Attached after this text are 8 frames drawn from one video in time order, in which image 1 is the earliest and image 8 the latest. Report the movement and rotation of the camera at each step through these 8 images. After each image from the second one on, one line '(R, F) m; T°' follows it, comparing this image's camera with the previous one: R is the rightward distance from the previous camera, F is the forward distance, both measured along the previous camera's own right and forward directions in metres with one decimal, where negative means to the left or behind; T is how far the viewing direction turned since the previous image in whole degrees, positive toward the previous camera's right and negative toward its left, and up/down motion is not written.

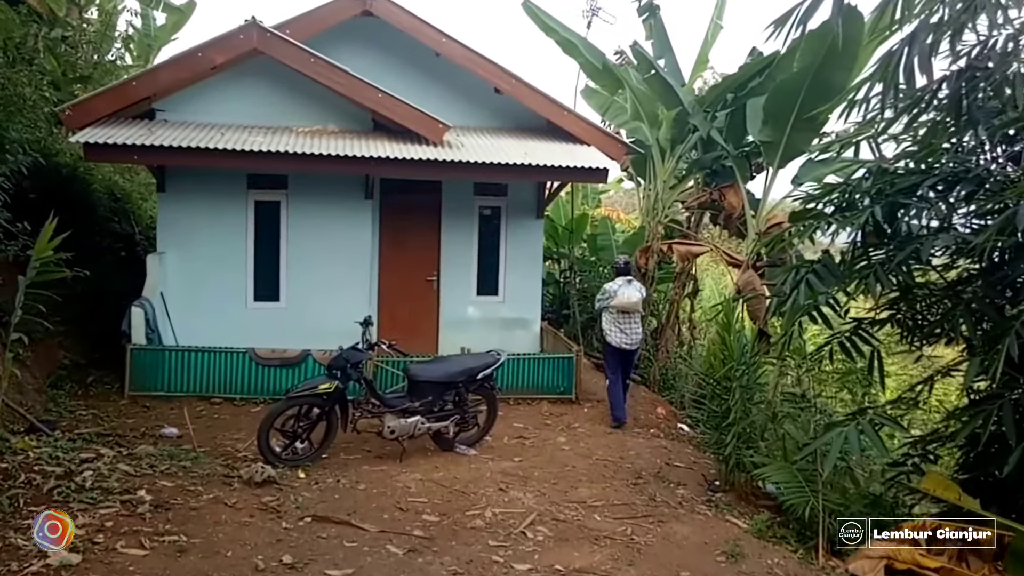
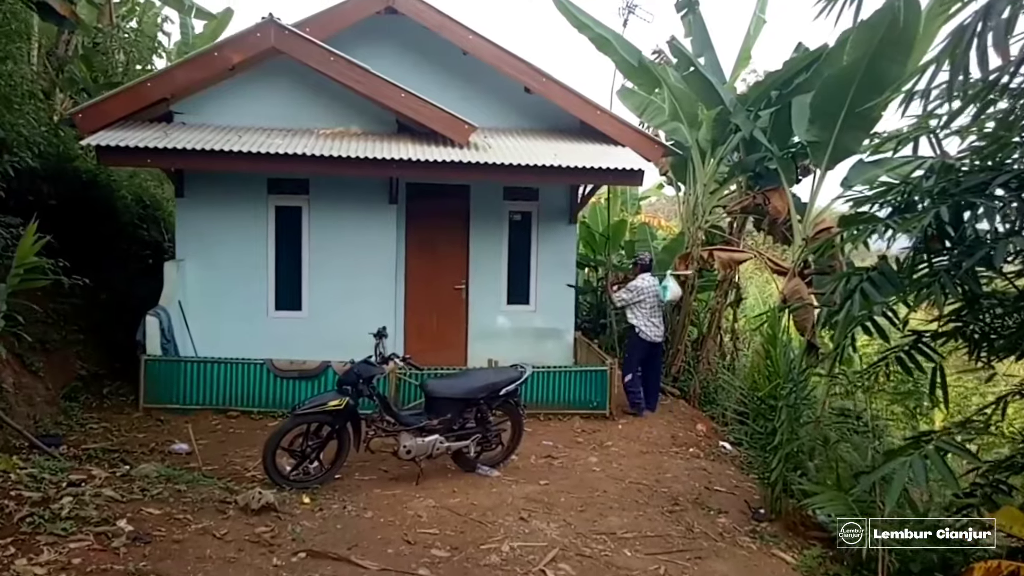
(+0.1, +0.4) m; -3°
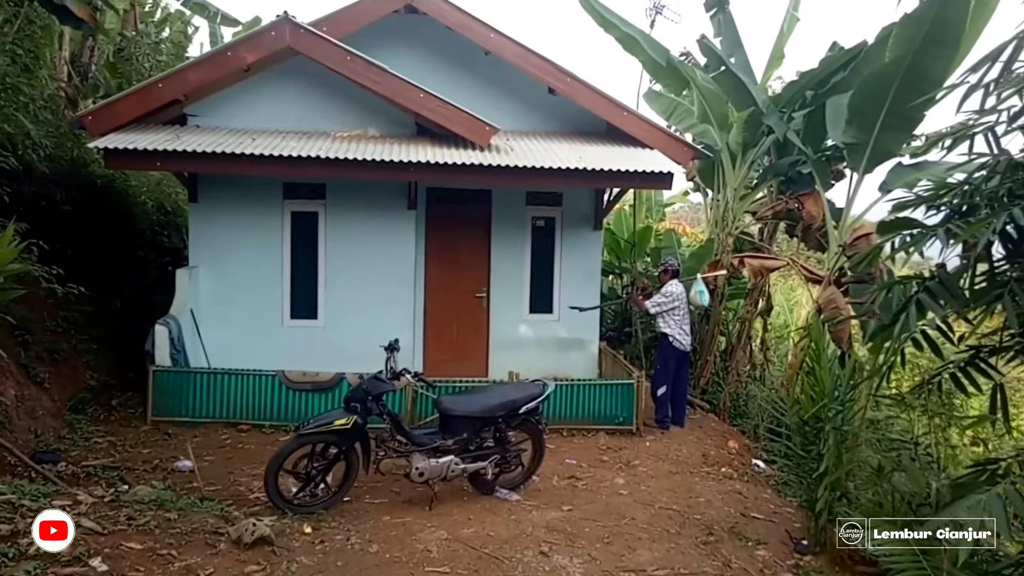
(0.0, +0.4) m; -2°
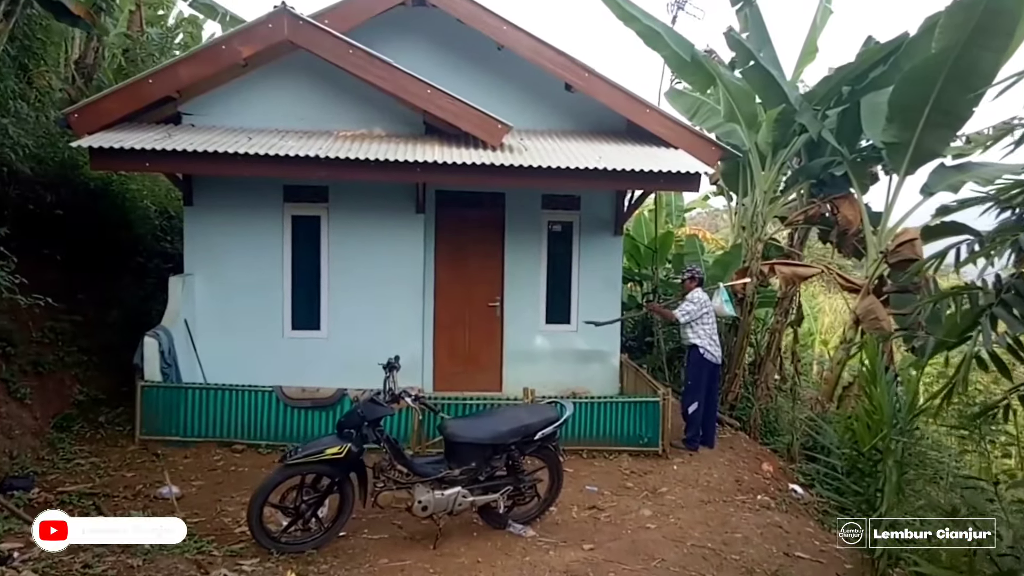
(0.0, +0.6) m; -1°
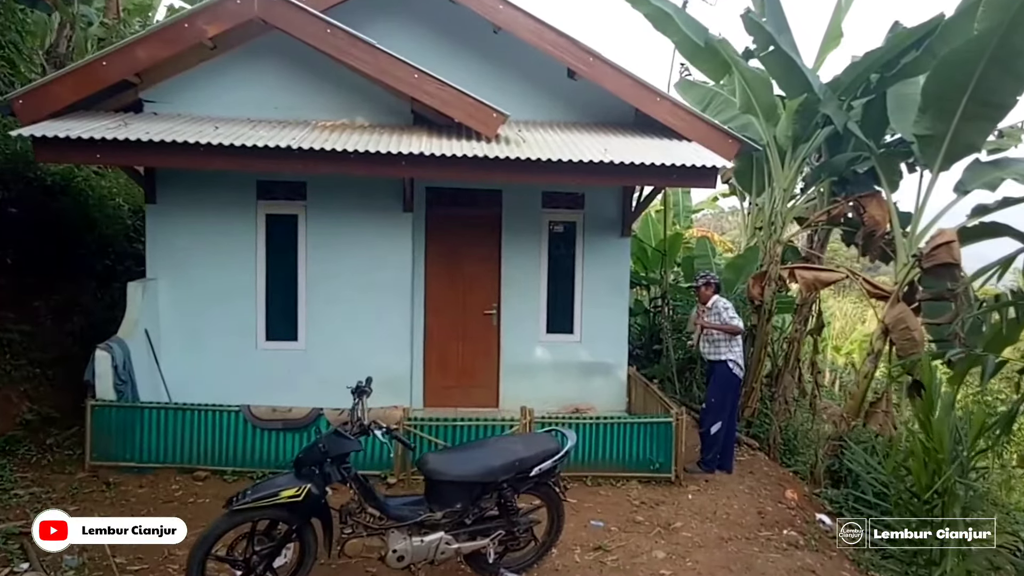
(0.0, +0.7) m; 0°
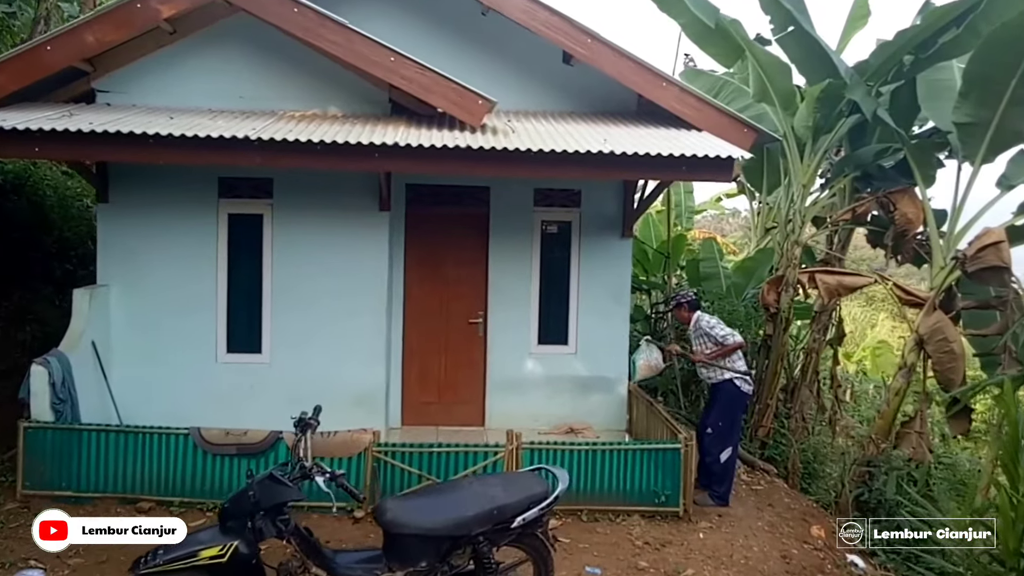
(+0.1, +0.7) m; 0°
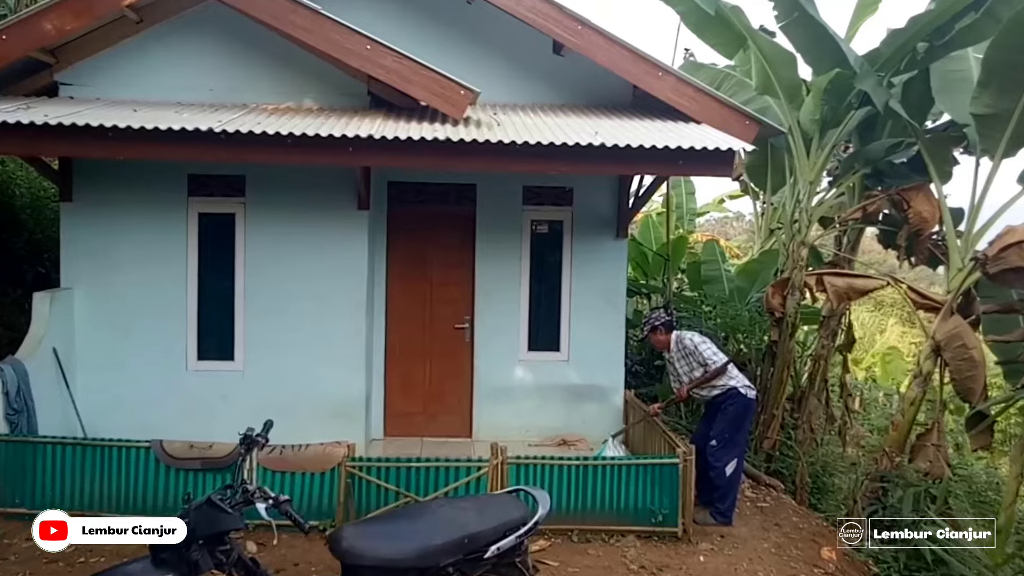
(+0.1, +0.4) m; 0°
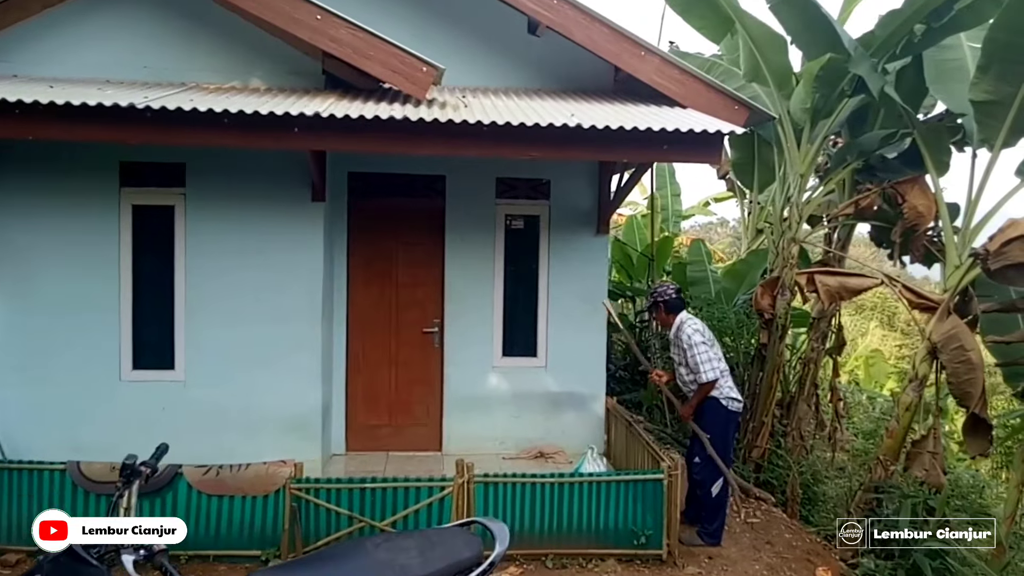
(+0.1, +0.5) m; +1°
